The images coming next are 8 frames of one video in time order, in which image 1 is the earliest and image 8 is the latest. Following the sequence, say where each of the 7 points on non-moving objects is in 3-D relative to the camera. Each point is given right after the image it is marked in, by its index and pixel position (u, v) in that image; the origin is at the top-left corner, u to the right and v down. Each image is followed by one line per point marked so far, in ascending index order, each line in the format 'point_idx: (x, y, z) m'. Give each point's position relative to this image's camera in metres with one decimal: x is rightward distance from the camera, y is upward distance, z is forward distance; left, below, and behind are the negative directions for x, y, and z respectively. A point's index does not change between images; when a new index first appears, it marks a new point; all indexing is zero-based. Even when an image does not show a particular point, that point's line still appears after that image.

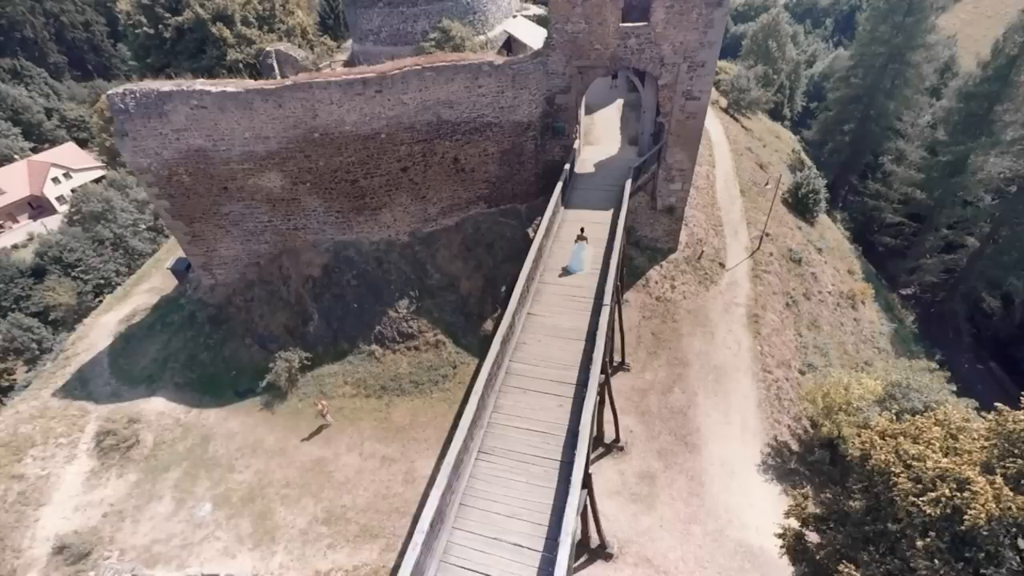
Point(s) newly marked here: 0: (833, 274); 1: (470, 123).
0: (+13.3, +0.6, +19.1) m
1: (-1.2, +4.7, +13.1) m
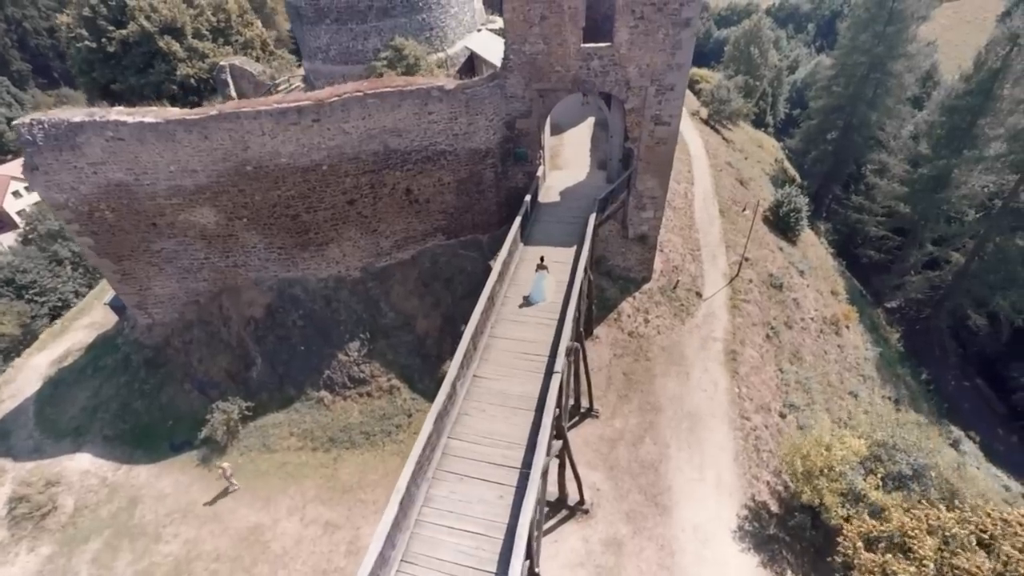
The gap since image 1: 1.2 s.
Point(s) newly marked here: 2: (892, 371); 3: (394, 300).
0: (+12.1, -0.4, +18.3) m
1: (-2.4, +3.6, +12.1) m
2: (+16.0, -3.5, +19.5) m
3: (-3.4, -0.4, +13.4) m
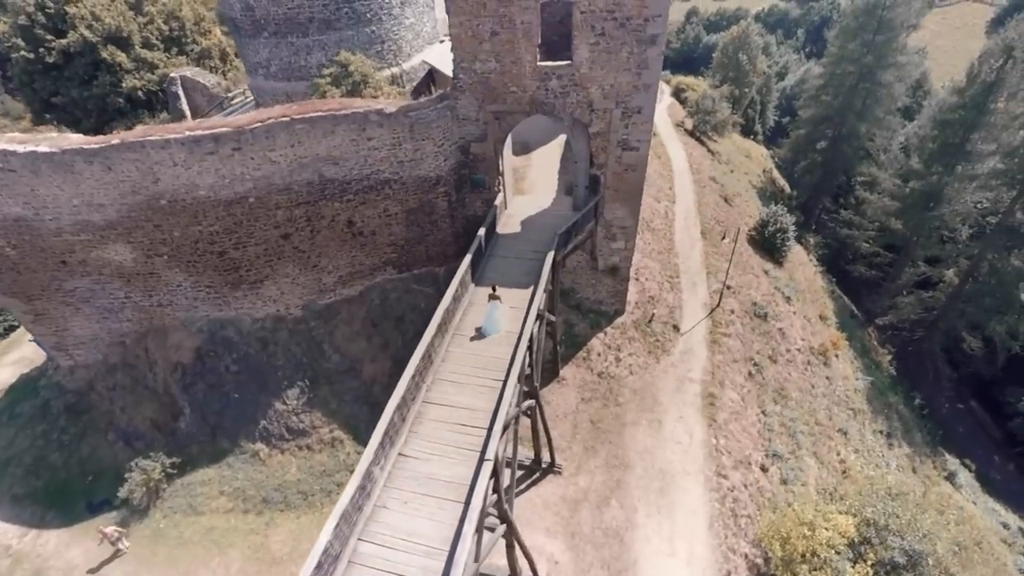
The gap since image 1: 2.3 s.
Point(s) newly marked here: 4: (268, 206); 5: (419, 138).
0: (+10.9, -1.4, +17.2) m
1: (-3.5, +2.5, +10.9) m
2: (+14.8, -4.5, +18.4) m
3: (-4.6, -1.4, +12.2) m
4: (-5.6, +1.9, +10.5) m
5: (-2.2, +3.5, +10.8) m
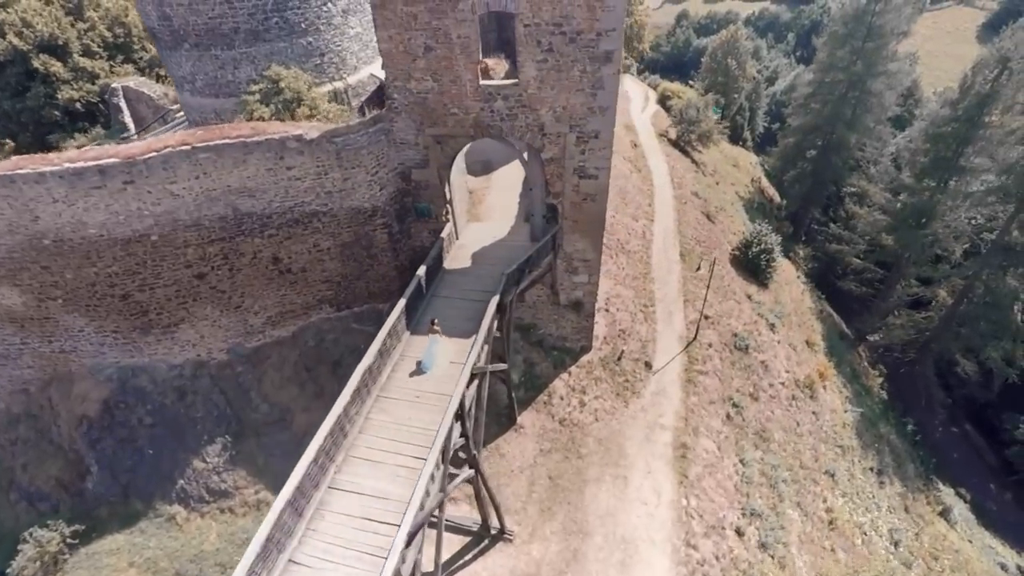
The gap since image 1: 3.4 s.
0: (+9.6, -2.3, +16.1) m
1: (-4.7, +1.6, +9.6) m
2: (+13.6, -5.4, +17.3) m
3: (-5.8, -2.4, +10.9) m
4: (-6.8, +0.9, +9.3) m
5: (-3.4, +2.5, +9.5) m
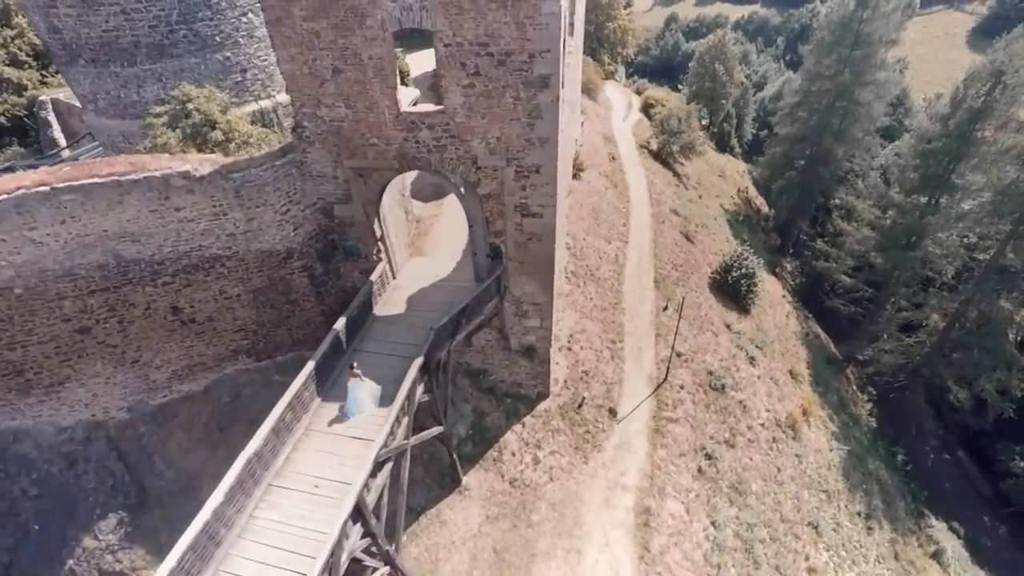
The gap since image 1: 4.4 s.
0: (+8.3, -3.3, +14.9) m
1: (-6.0, +0.5, +8.3) m
2: (+12.2, -6.4, +16.2) m
3: (-7.0, -3.4, +9.6) m
4: (-8.0, -0.2, +7.9) m
5: (-4.6, +1.5, +8.2) m
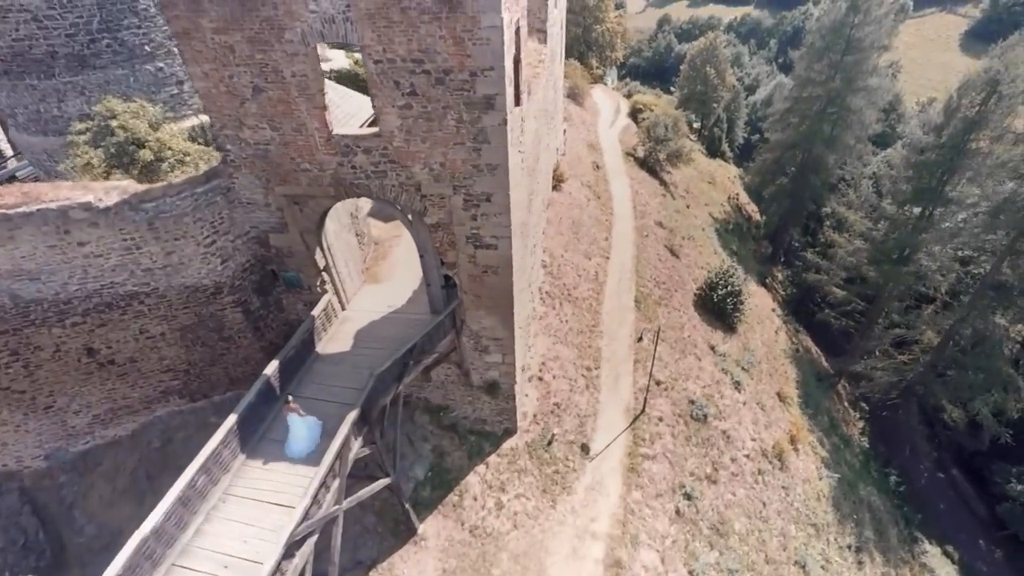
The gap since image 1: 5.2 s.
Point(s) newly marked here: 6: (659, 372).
0: (+7.5, -4.0, +14.2) m
1: (-6.8, -0.1, +7.4) m
2: (+11.4, -7.0, +15.5) m
3: (-7.9, -4.1, +8.7) m
4: (-8.8, -0.8, +7.0) m
5: (-5.4, +0.8, +7.4) m
6: (+4.1, -2.4, +13.0) m
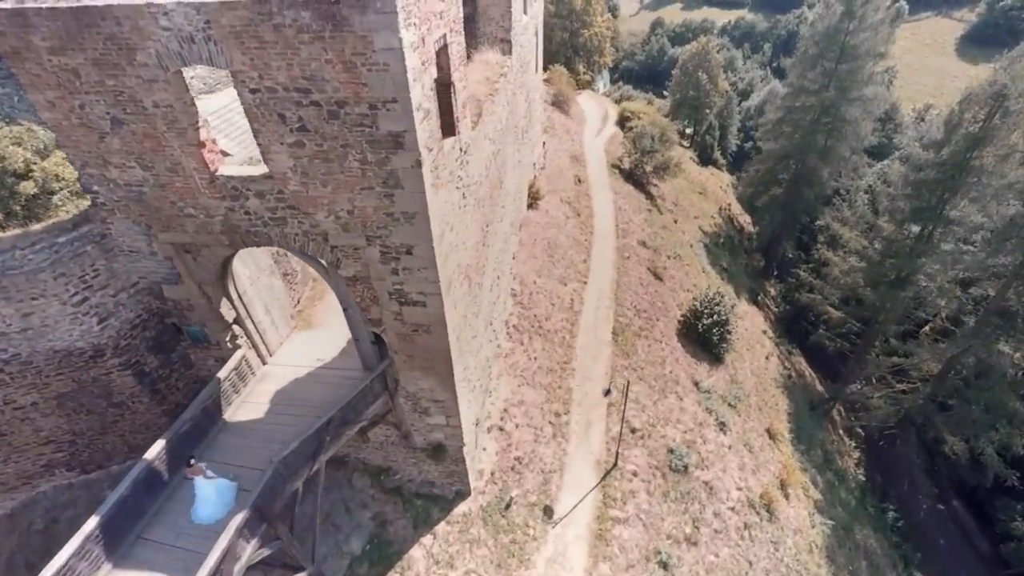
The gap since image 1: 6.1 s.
0: (+6.5, -4.9, +13.0) m
1: (-7.8, -1.1, +6.2) m
2: (+10.4, -8.0, +14.3) m
3: (-8.8, -5.0, +7.4) m
4: (-9.8, -1.7, +5.7) m
5: (-6.4, -0.1, +6.1) m
6: (+3.2, -3.3, +11.8) m
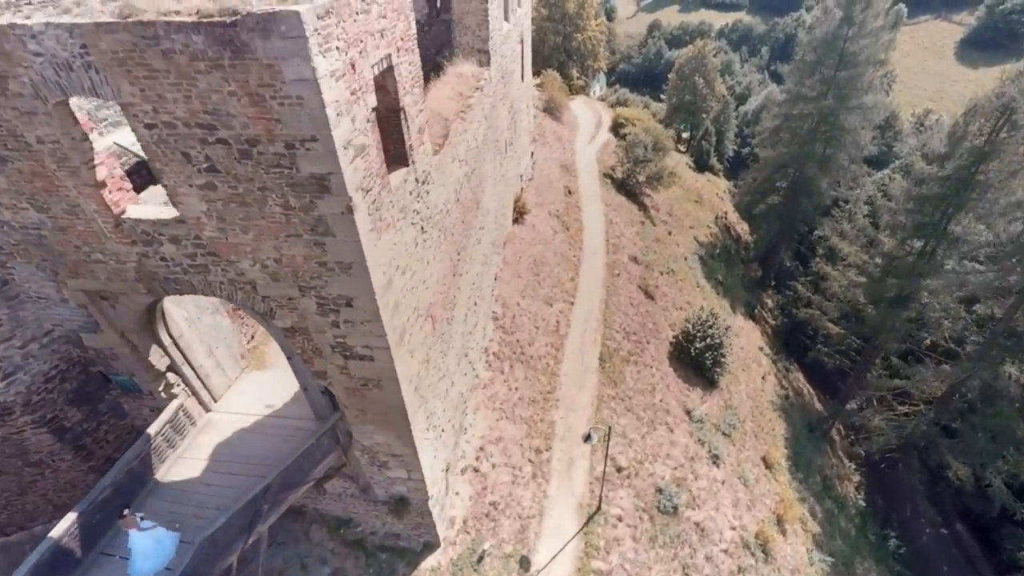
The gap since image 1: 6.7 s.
0: (+5.9, -5.6, +12.2) m
1: (-8.3, -1.7, +5.4) m
2: (+9.8, -8.6, +13.6) m
3: (-9.3, -5.7, +6.6) m
4: (-10.3, -2.4, +5.0) m
5: (-6.9, -0.7, +5.3) m
6: (+2.6, -4.0, +11.1) m
